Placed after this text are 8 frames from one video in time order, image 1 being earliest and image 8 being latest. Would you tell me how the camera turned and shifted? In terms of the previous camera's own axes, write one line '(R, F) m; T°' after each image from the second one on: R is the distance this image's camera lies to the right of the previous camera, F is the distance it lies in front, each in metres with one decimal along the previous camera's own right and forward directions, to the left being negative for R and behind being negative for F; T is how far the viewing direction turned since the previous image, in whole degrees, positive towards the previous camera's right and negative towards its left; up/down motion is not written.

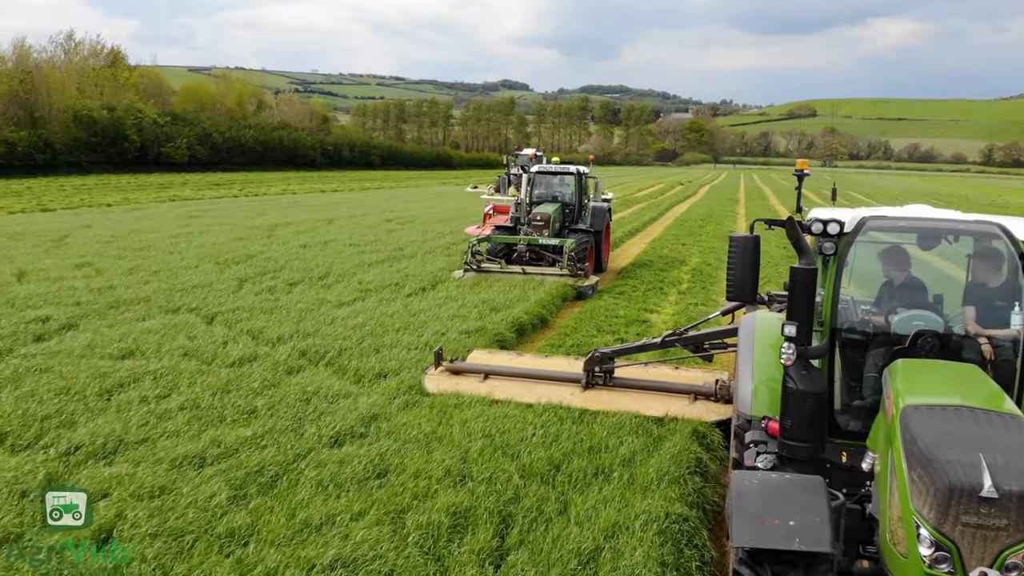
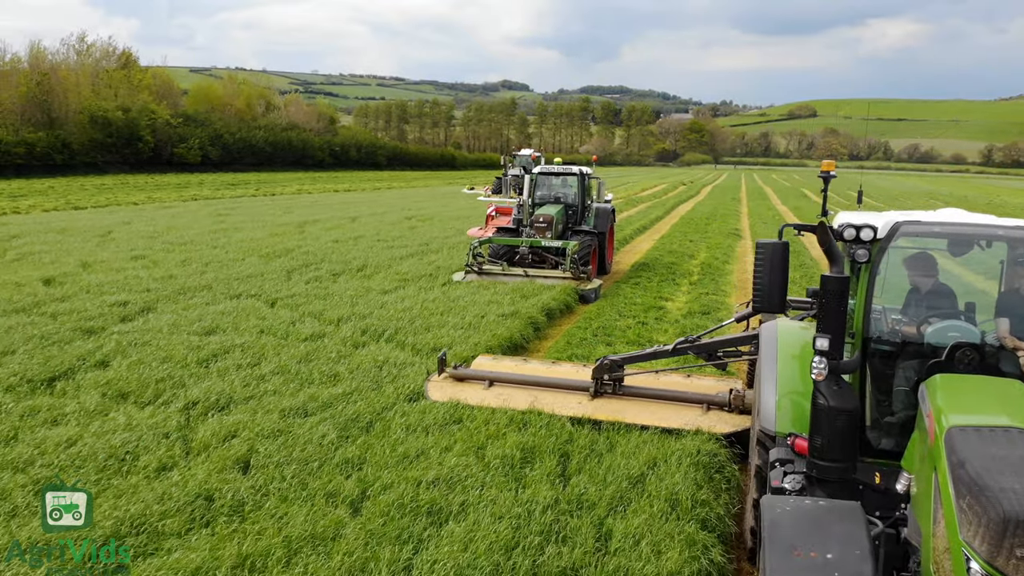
(-0.3, -0.8) m; 0°
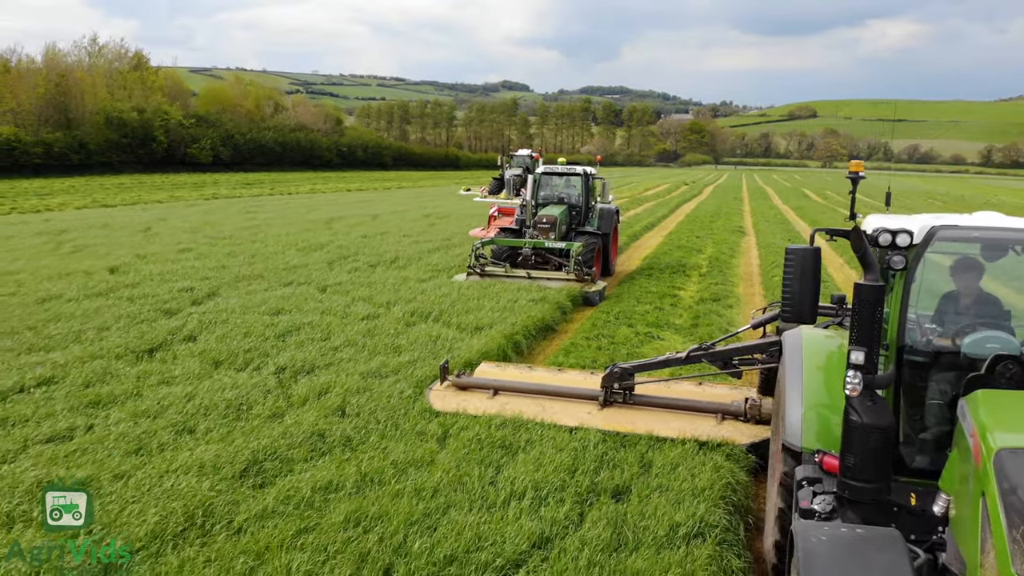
(-0.3, -0.8) m; 0°
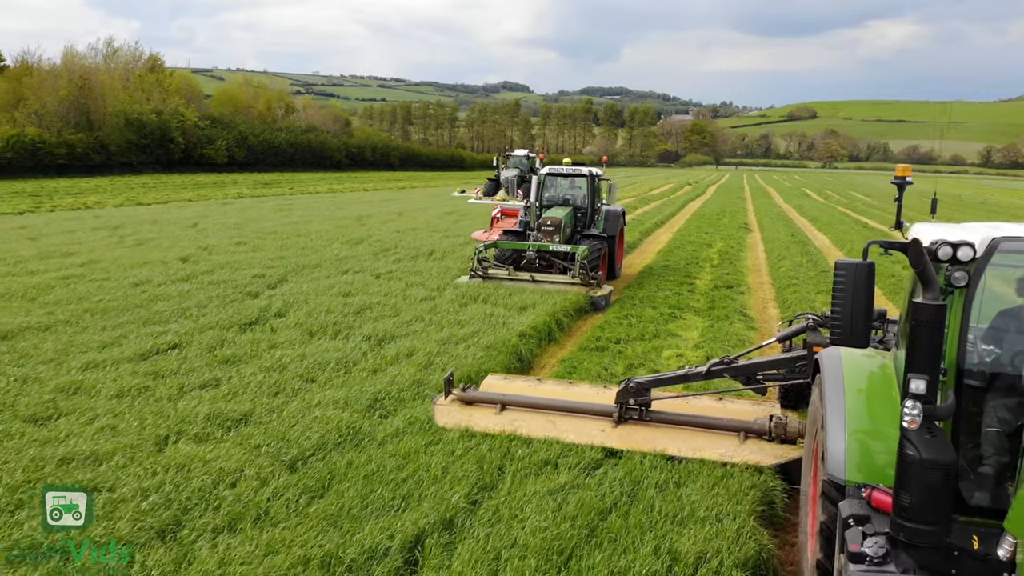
(-0.5, -1.0) m; 0°
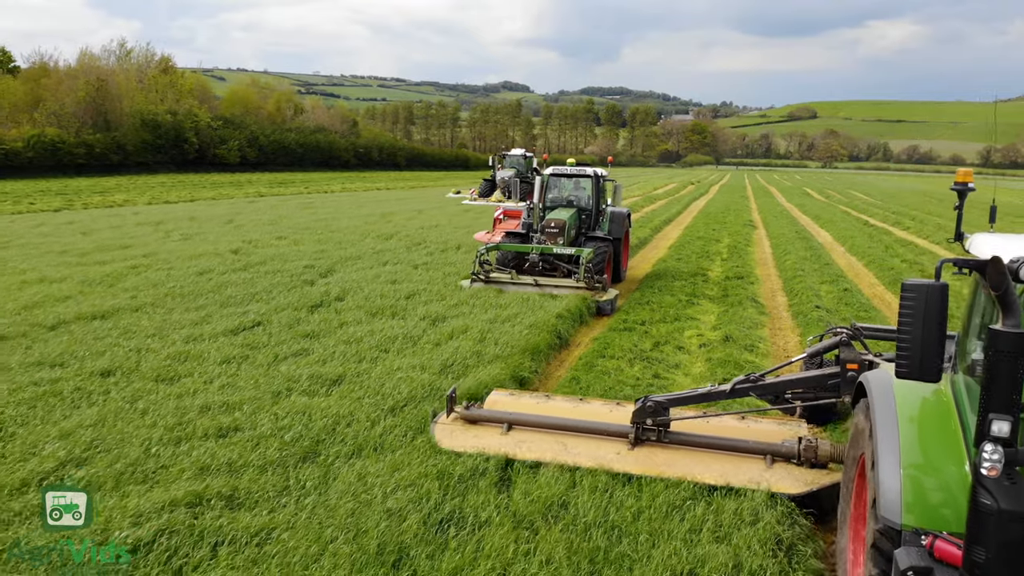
(-0.4, -0.9) m; 0°
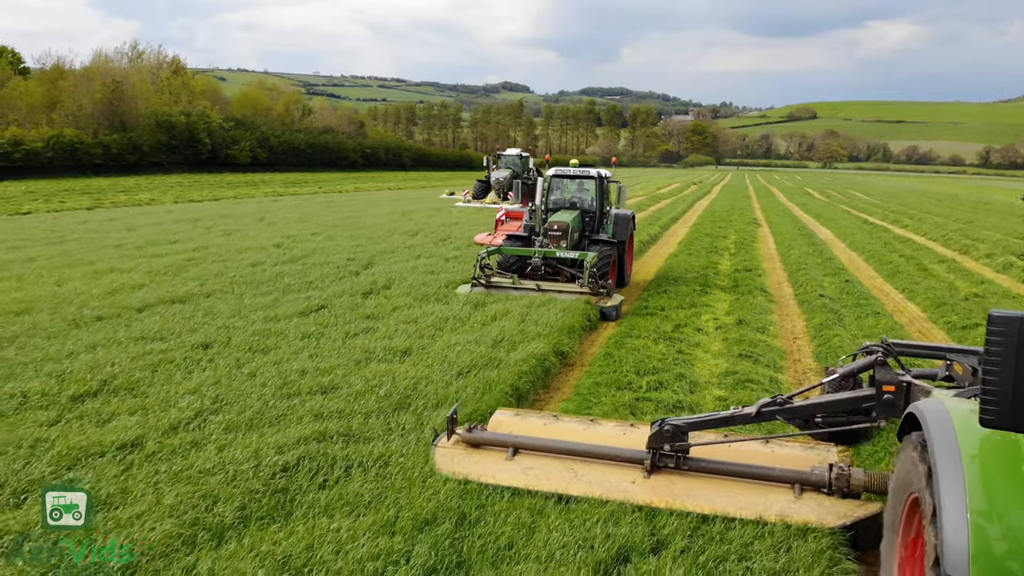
(-0.4, -0.9) m; 0°
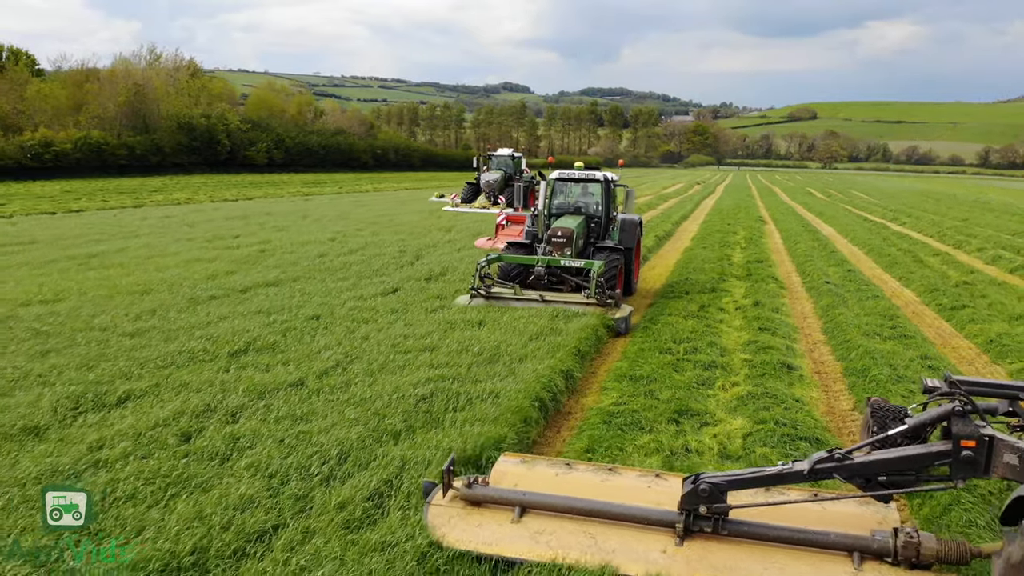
(-0.6, -1.3) m; 0°
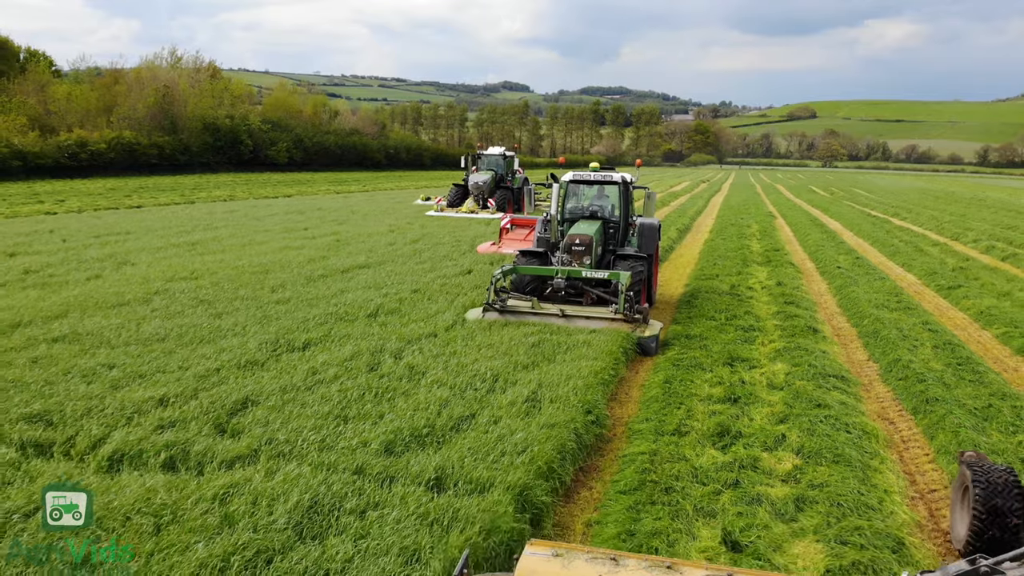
(-0.9, -1.6) m; 0°
